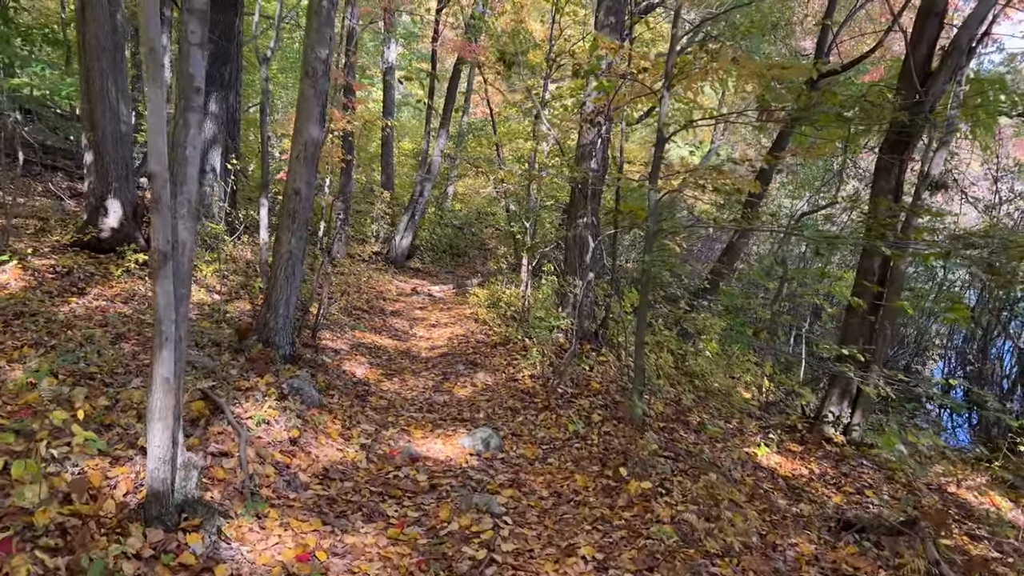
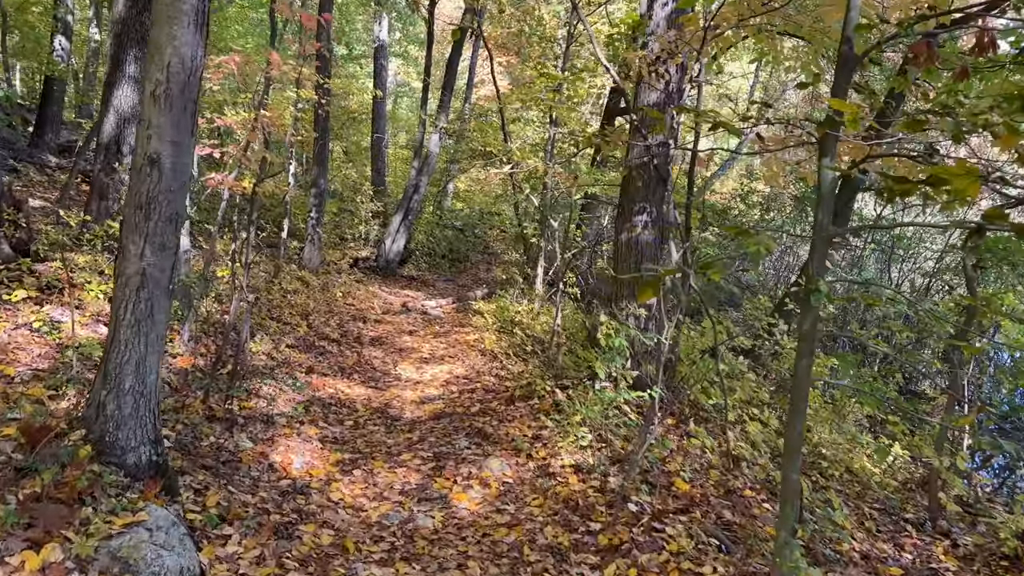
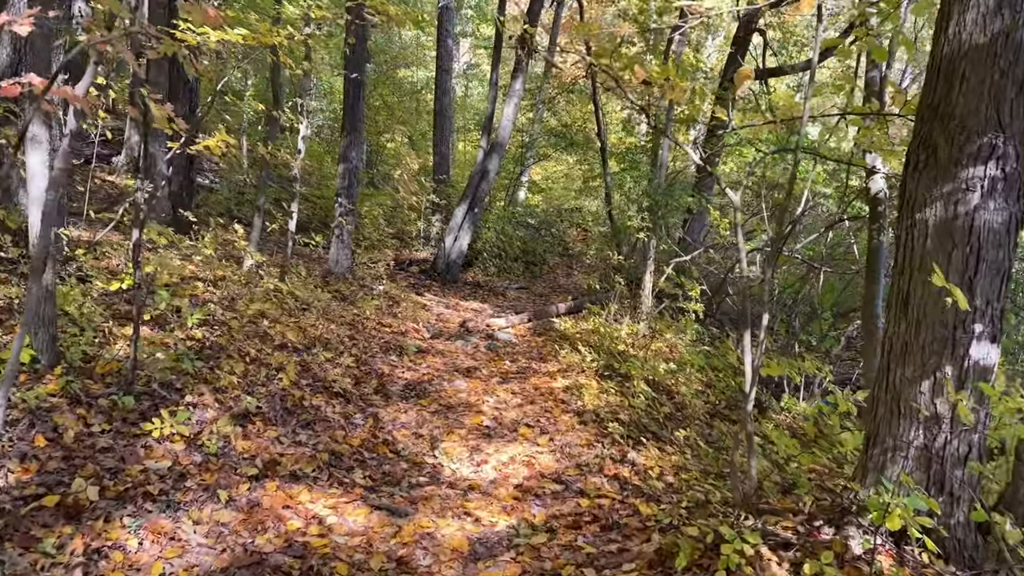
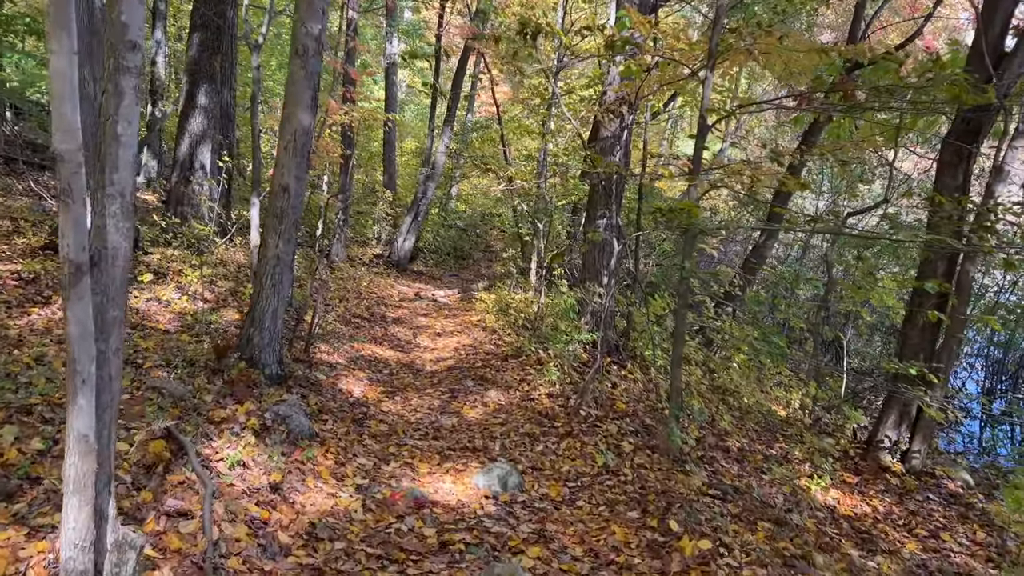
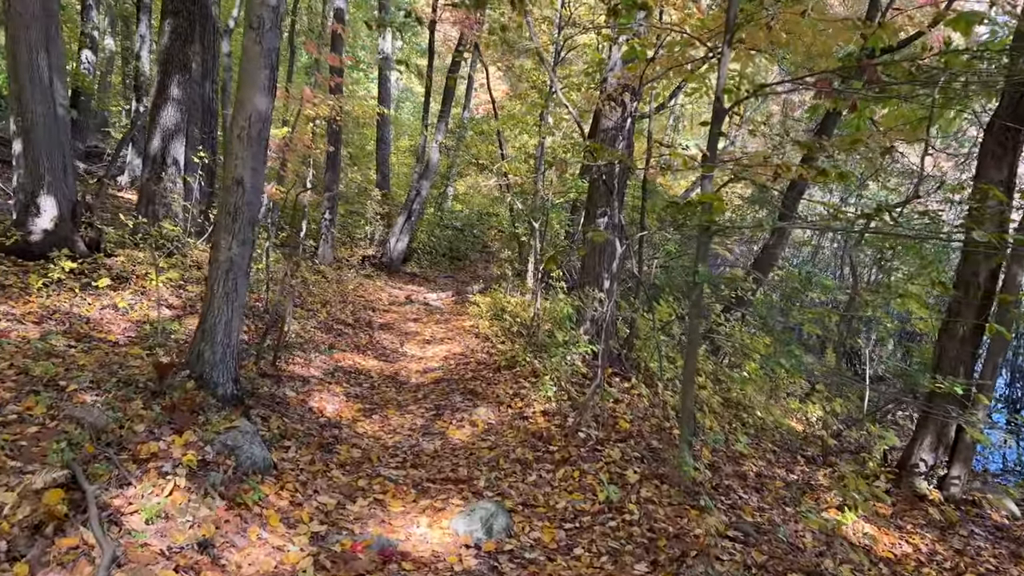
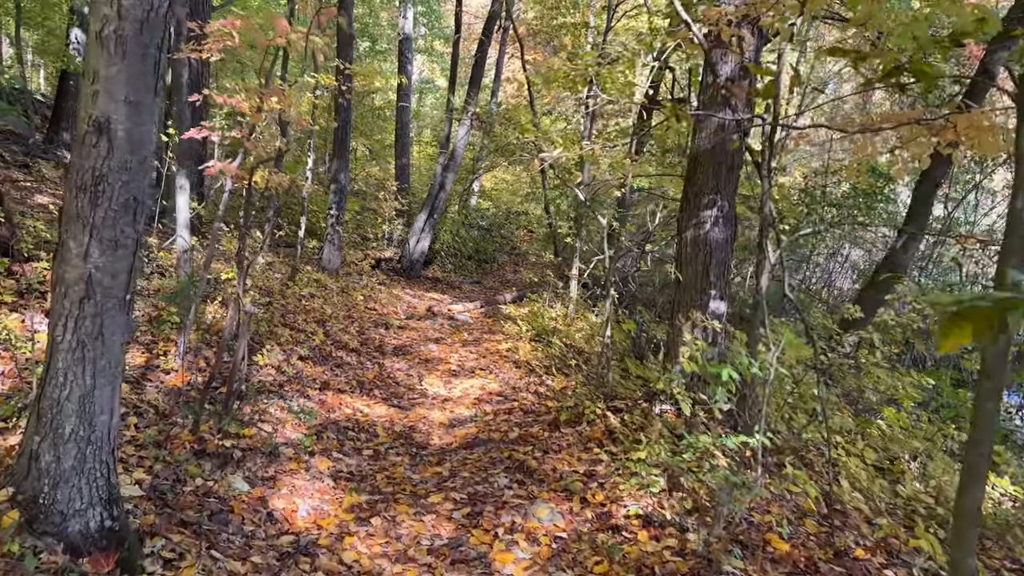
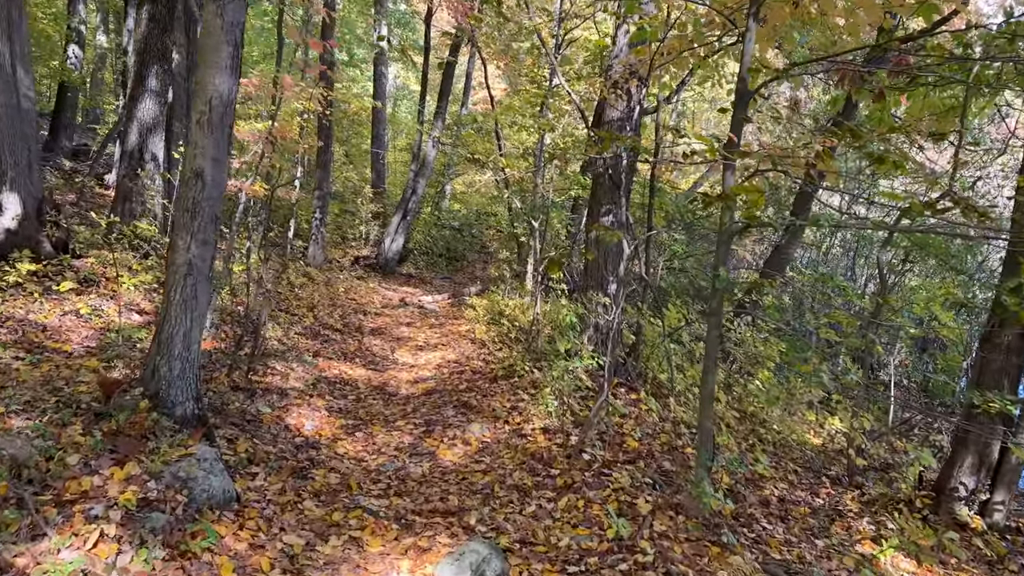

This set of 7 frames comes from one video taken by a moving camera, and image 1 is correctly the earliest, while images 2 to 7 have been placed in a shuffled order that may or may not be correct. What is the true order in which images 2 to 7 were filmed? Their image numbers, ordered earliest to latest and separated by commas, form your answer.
4, 5, 7, 2, 6, 3
